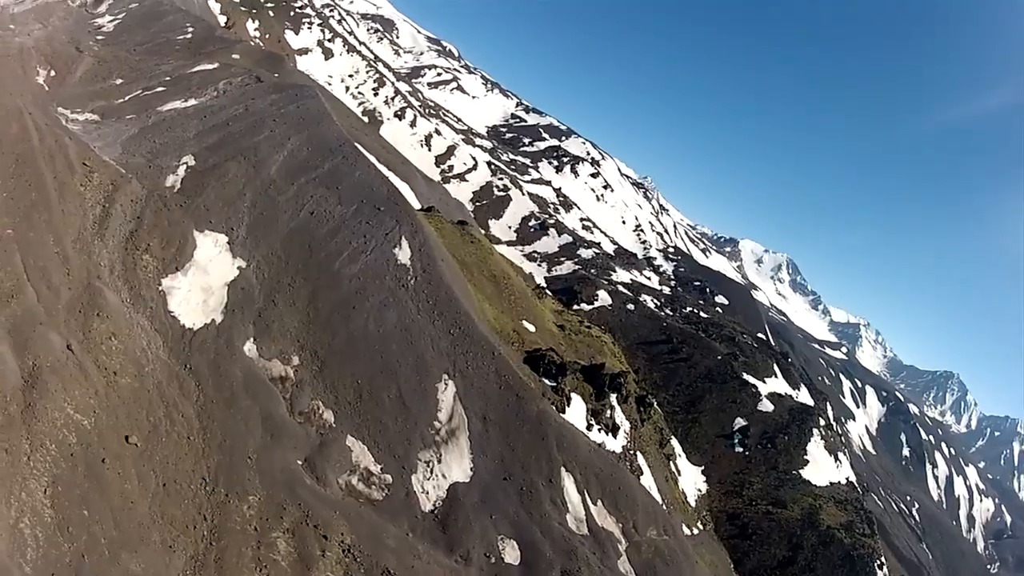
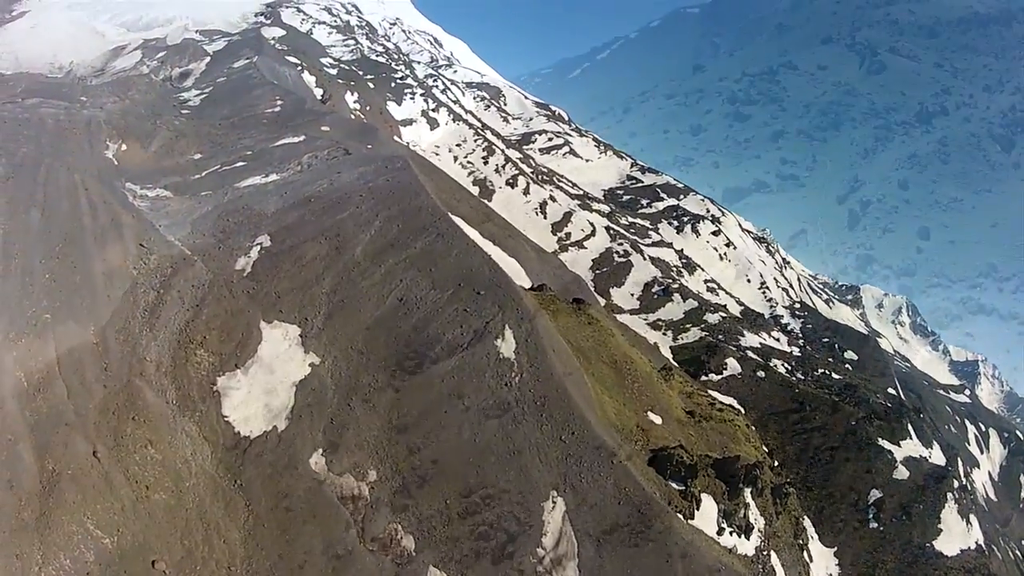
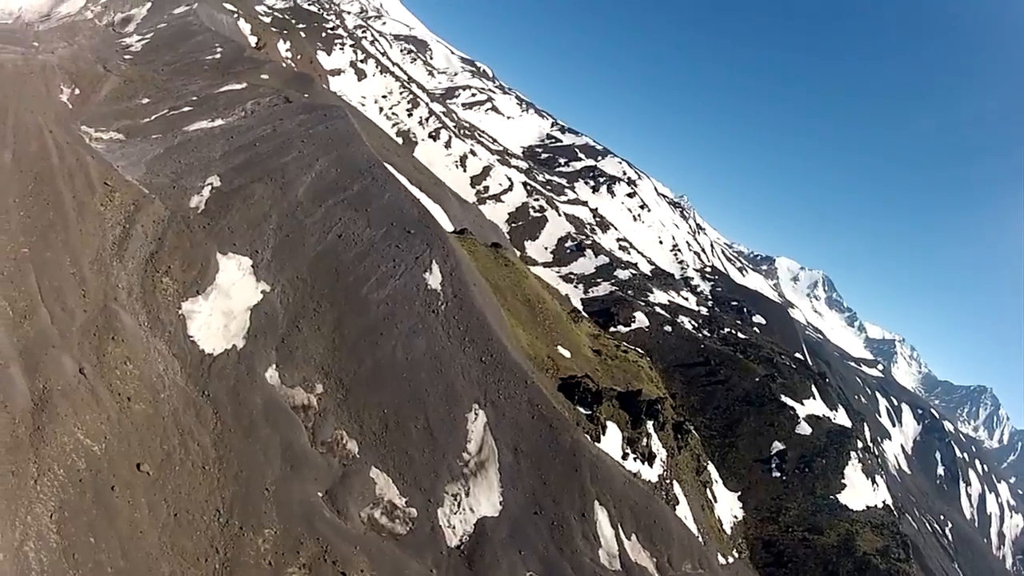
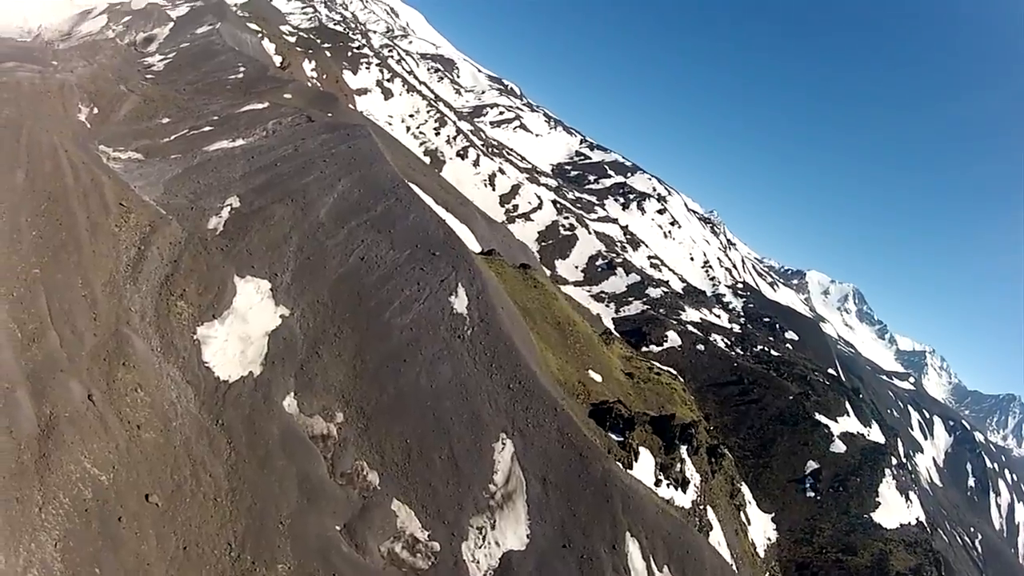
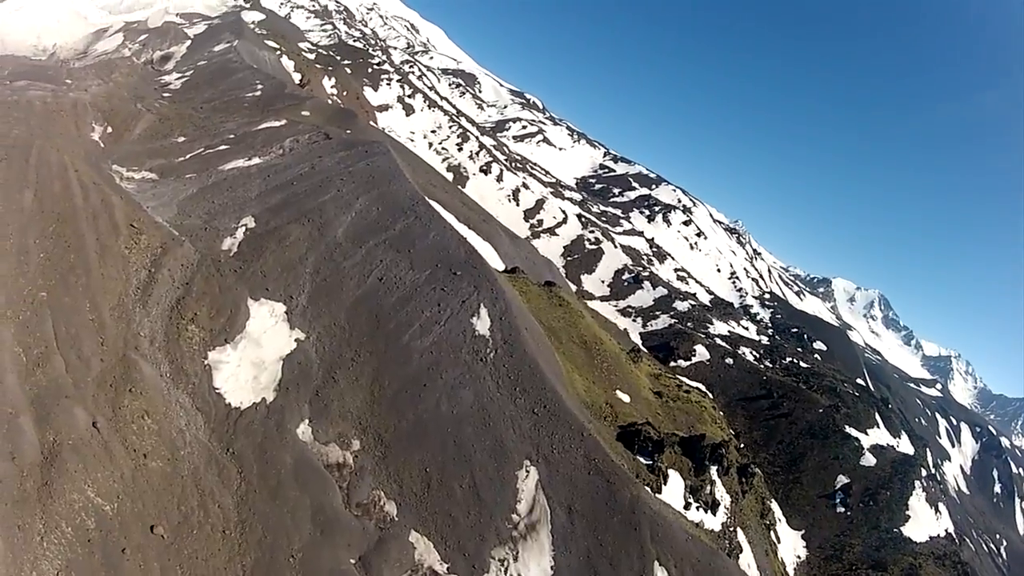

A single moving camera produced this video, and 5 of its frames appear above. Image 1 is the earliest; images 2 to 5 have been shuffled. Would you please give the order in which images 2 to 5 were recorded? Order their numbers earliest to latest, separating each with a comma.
3, 4, 5, 2
